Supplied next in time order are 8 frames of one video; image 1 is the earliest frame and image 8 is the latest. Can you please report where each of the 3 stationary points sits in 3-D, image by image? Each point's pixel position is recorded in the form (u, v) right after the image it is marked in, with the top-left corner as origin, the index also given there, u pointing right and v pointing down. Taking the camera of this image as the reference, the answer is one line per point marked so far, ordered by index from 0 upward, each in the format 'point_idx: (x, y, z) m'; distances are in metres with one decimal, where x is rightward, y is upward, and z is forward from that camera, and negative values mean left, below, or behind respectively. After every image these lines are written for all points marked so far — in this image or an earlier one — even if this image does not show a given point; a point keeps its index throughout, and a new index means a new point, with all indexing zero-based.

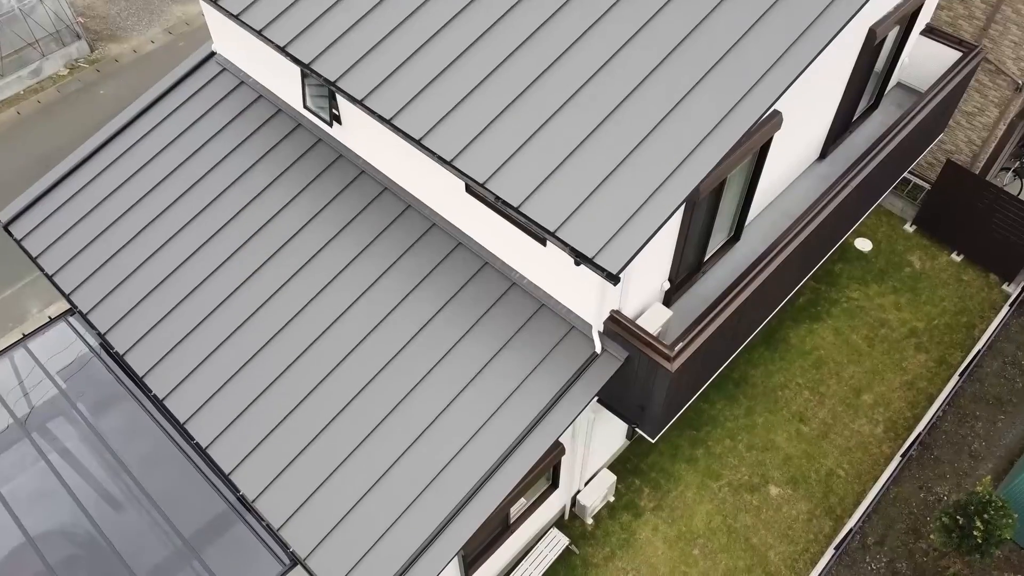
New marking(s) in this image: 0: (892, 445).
0: (+5.8, -2.4, +12.7) m
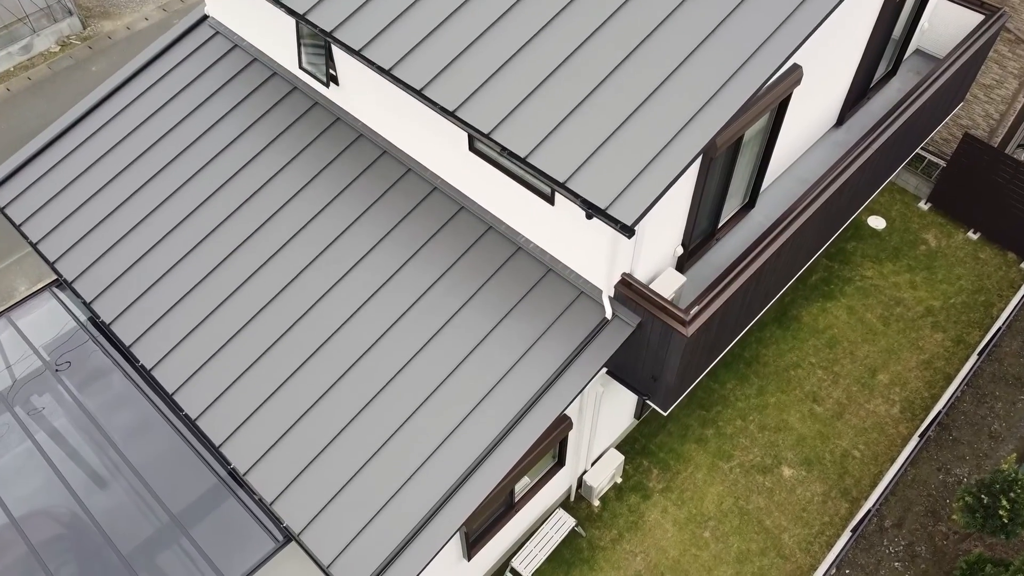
0: (+5.8, -2.0, +12.2) m
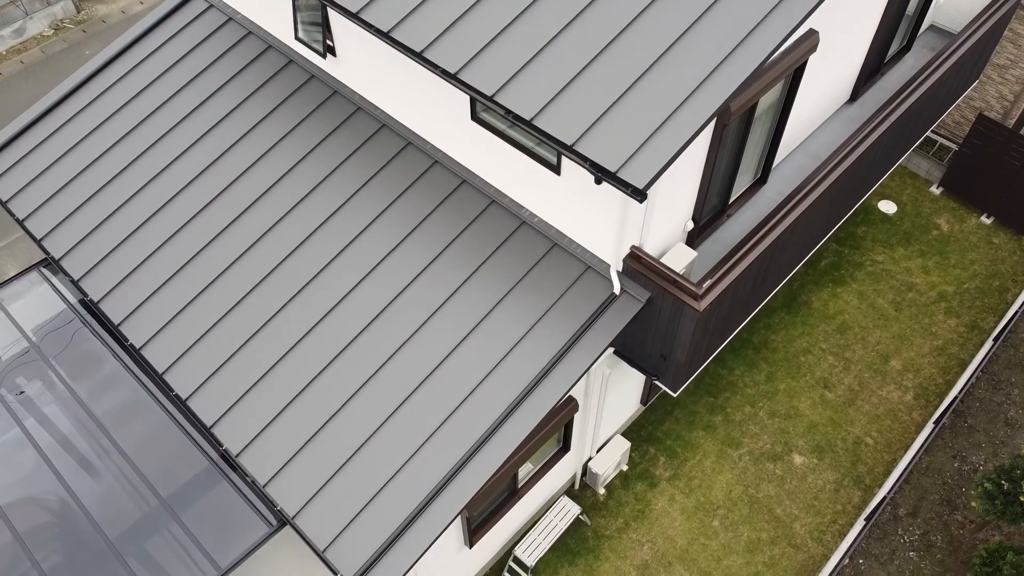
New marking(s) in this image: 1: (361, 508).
0: (+5.9, -1.8, +11.9) m
1: (-1.3, -2.0, +7.4) m
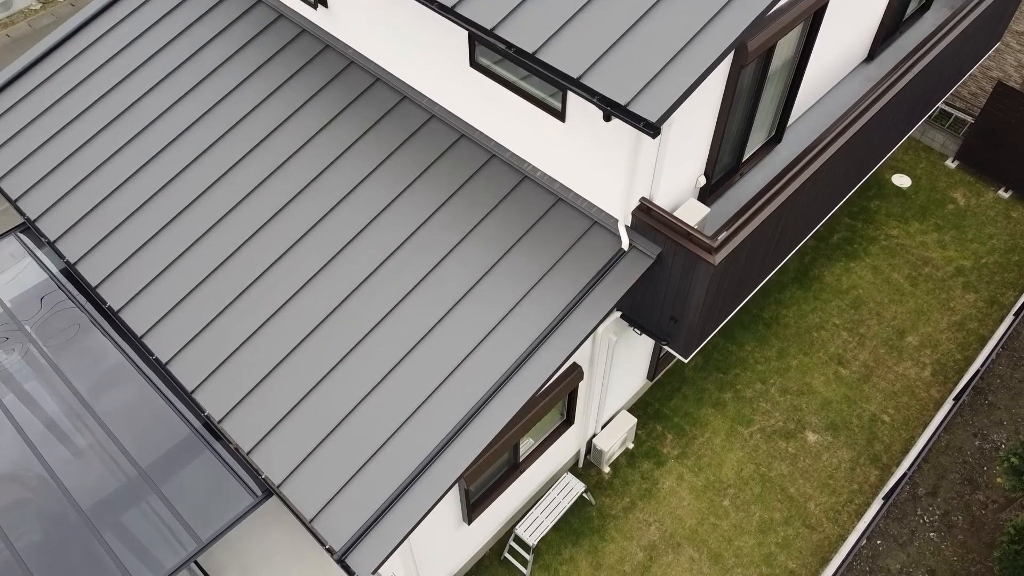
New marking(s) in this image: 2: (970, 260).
0: (+5.9, -1.4, +11.4) m
1: (-1.3, -1.6, +6.9) m
2: (+7.1, +0.4, +12.8) m
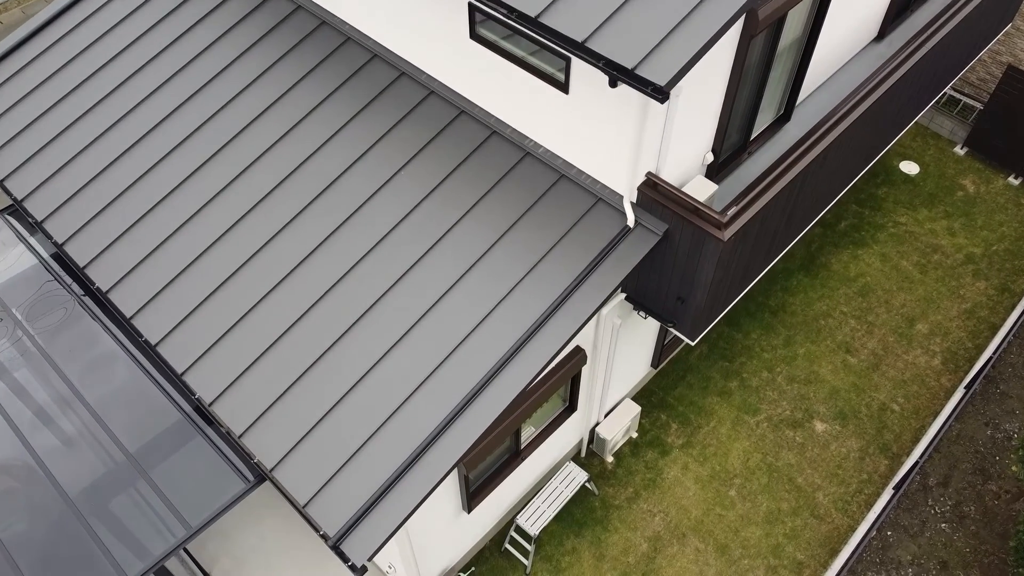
0: (+5.9, -1.2, +11.1) m
1: (-1.3, -1.4, +6.6) m
2: (+7.1, +0.6, +12.6) m
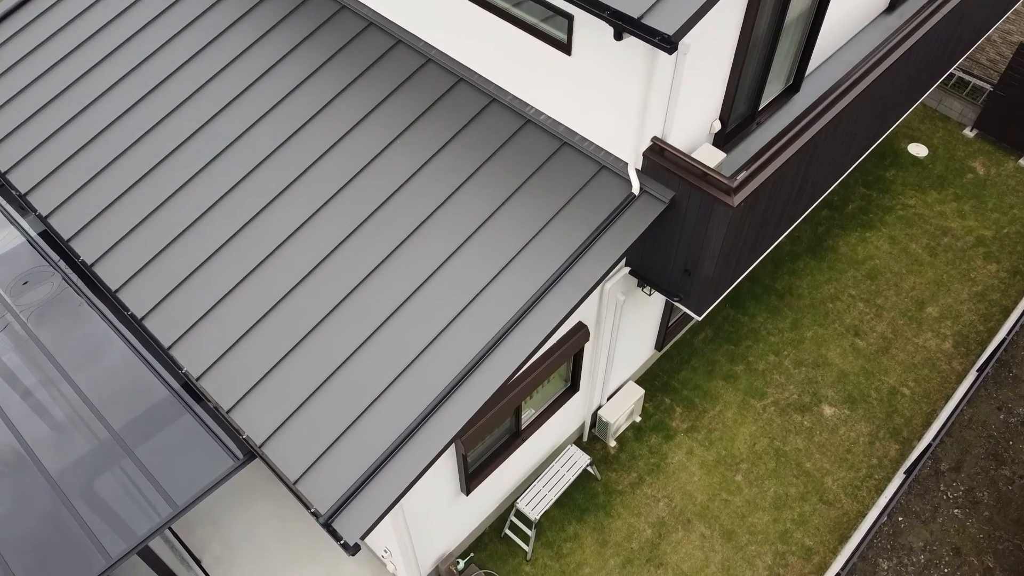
0: (+5.9, -0.9, +10.9) m
1: (-1.3, -1.1, +6.4) m
2: (+7.1, +0.9, +12.3) m
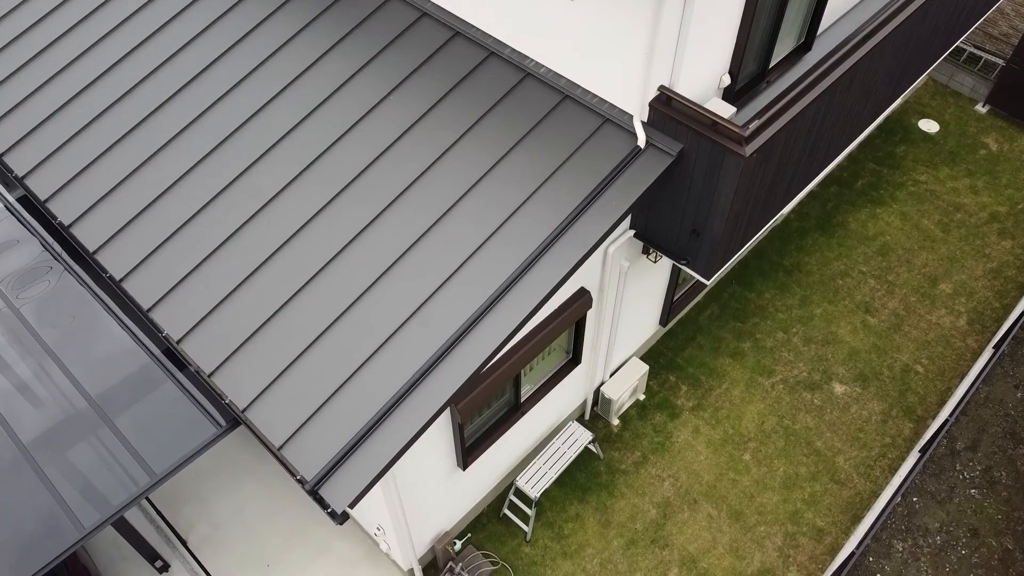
0: (+5.9, -0.6, +10.5) m
1: (-1.3, -0.8, +6.0) m
2: (+7.1, +1.2, +11.9) m
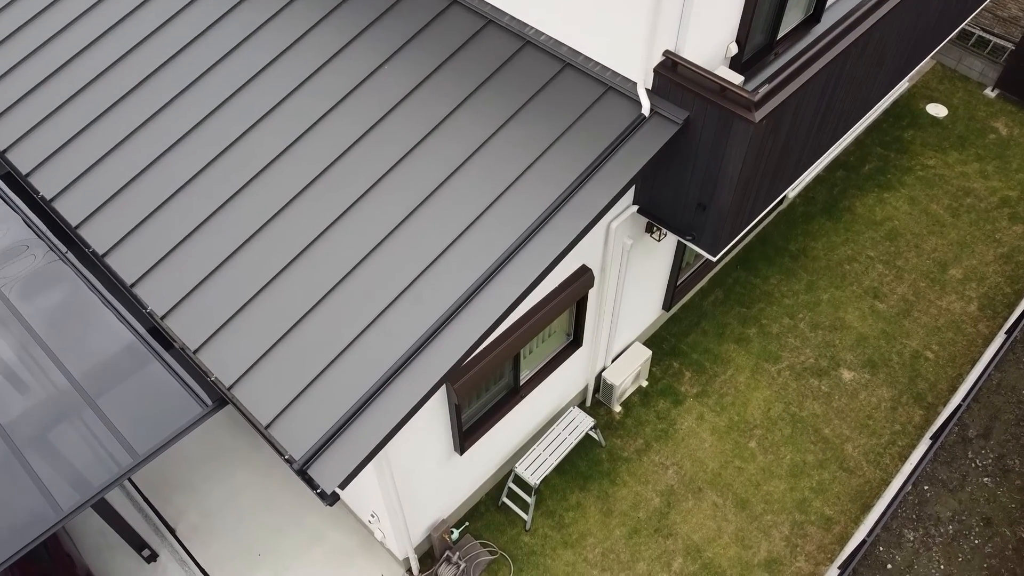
0: (+5.9, -0.4, +10.2) m
1: (-1.3, -0.6, +5.7) m
2: (+7.1, +1.4, +11.7) m
